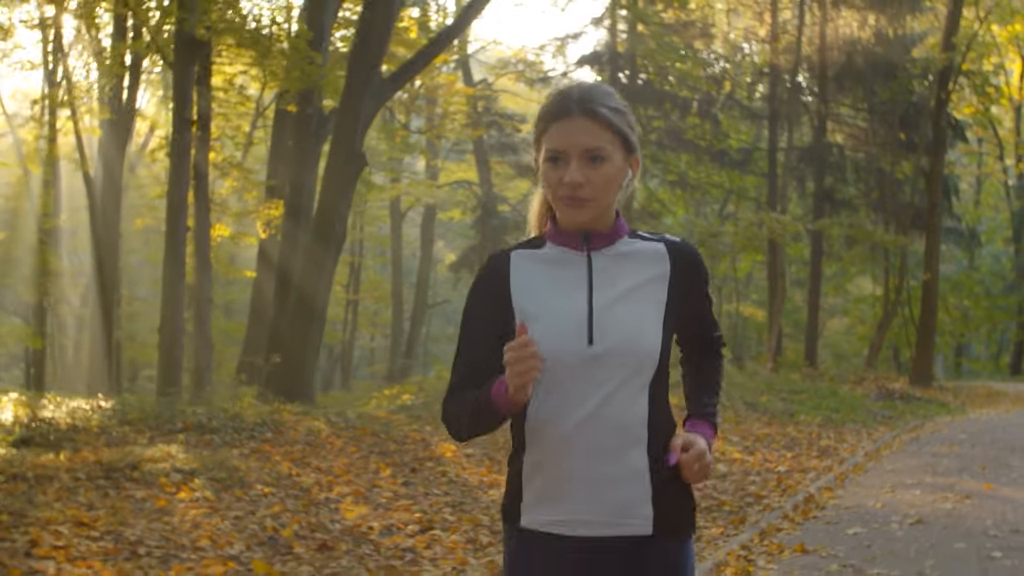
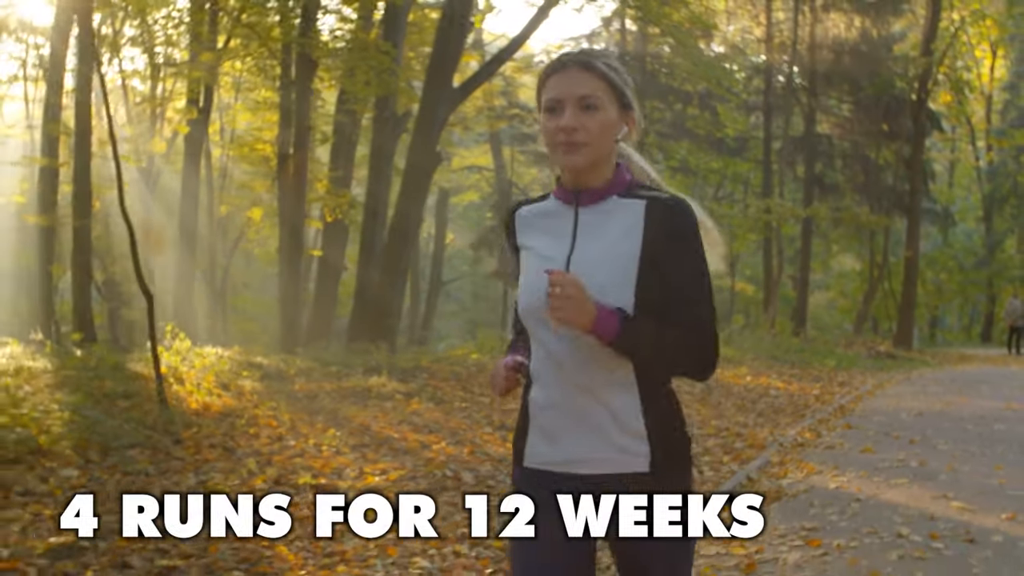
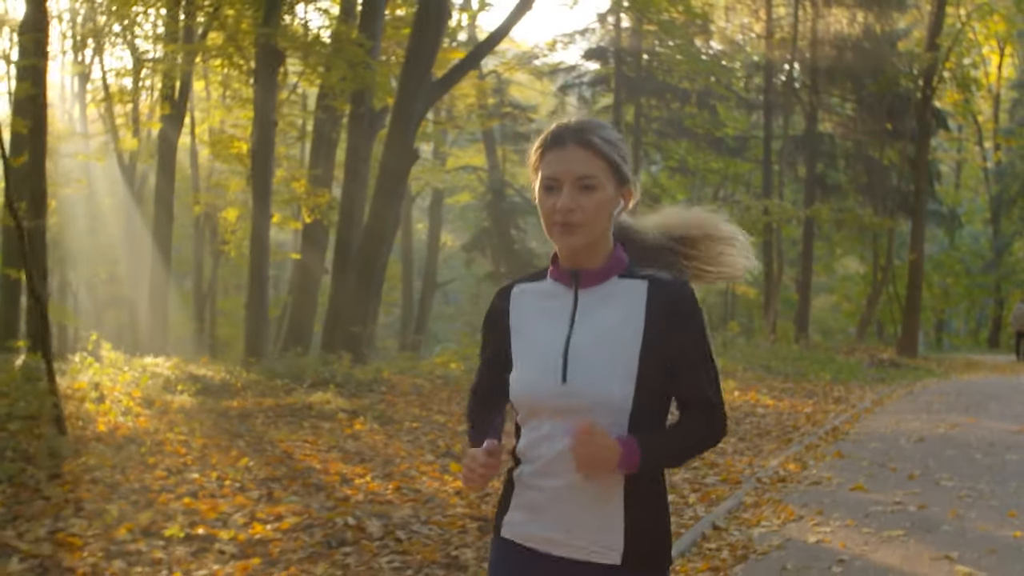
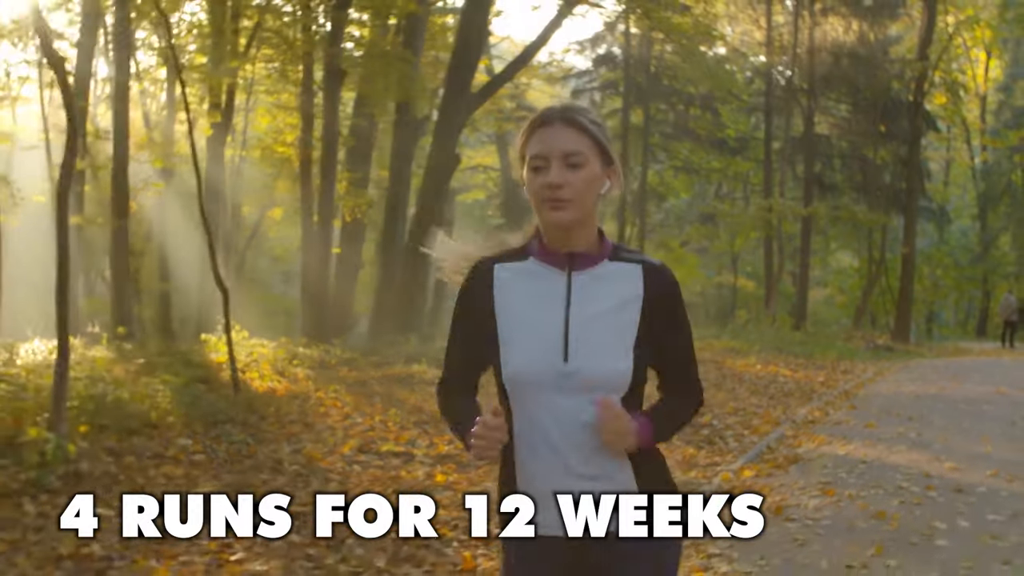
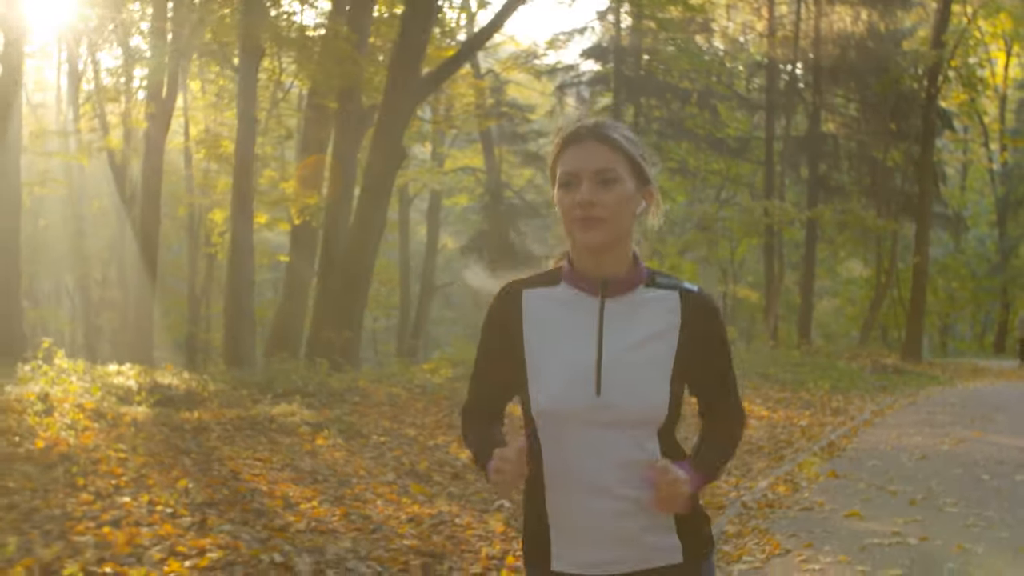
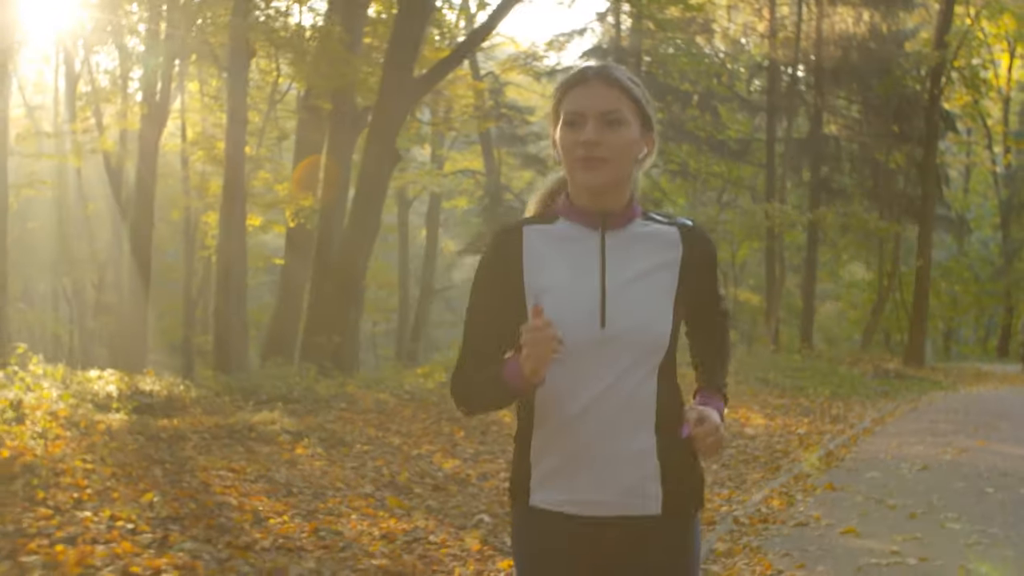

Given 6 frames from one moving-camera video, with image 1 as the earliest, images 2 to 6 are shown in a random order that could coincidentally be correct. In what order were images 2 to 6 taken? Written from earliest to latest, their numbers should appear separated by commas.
6, 5, 3, 2, 4
